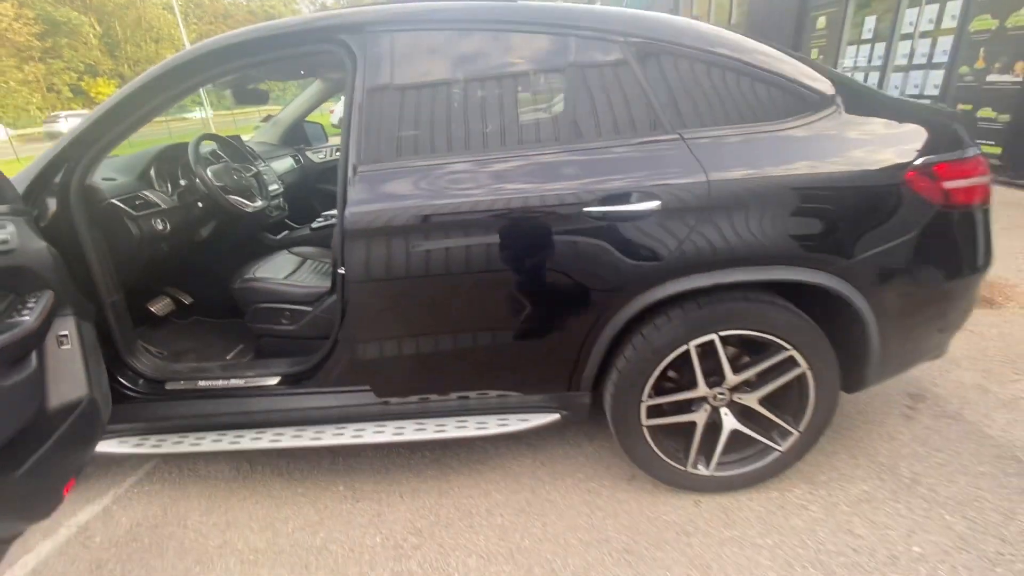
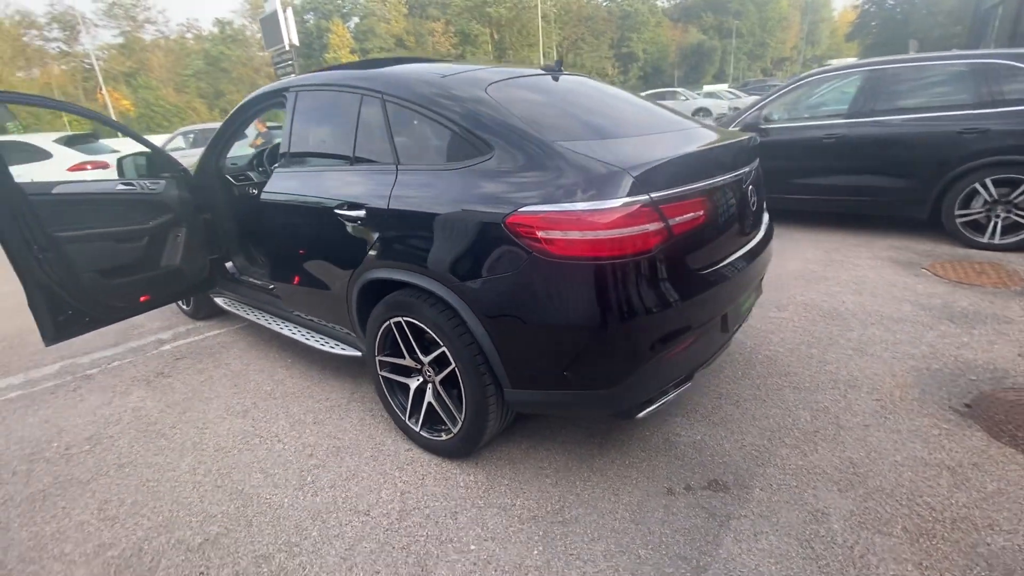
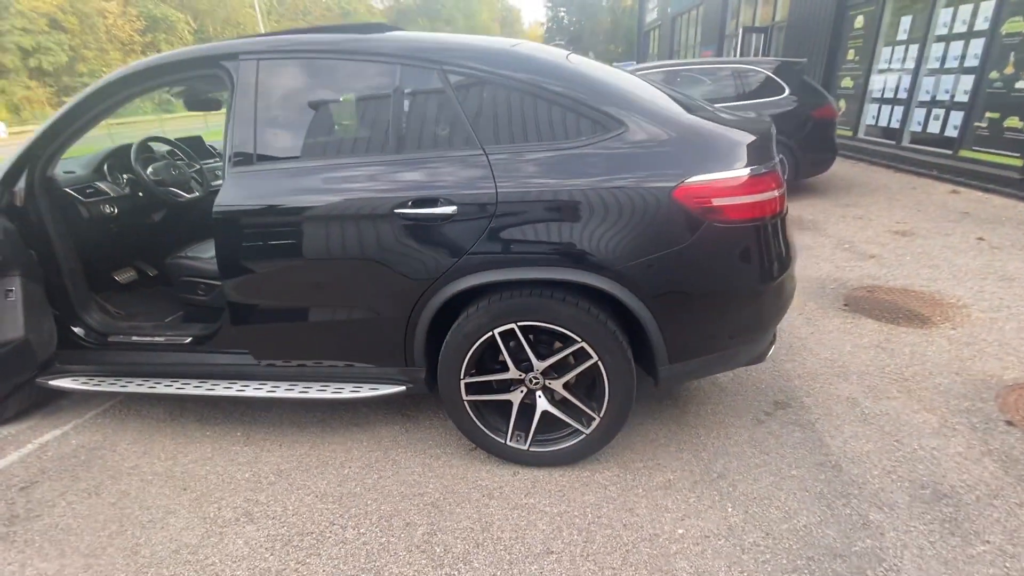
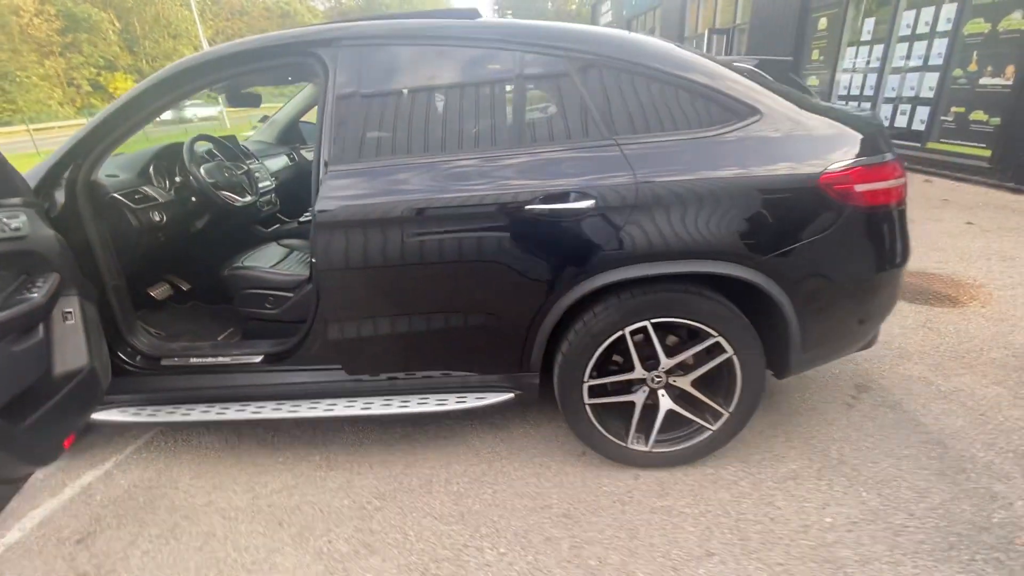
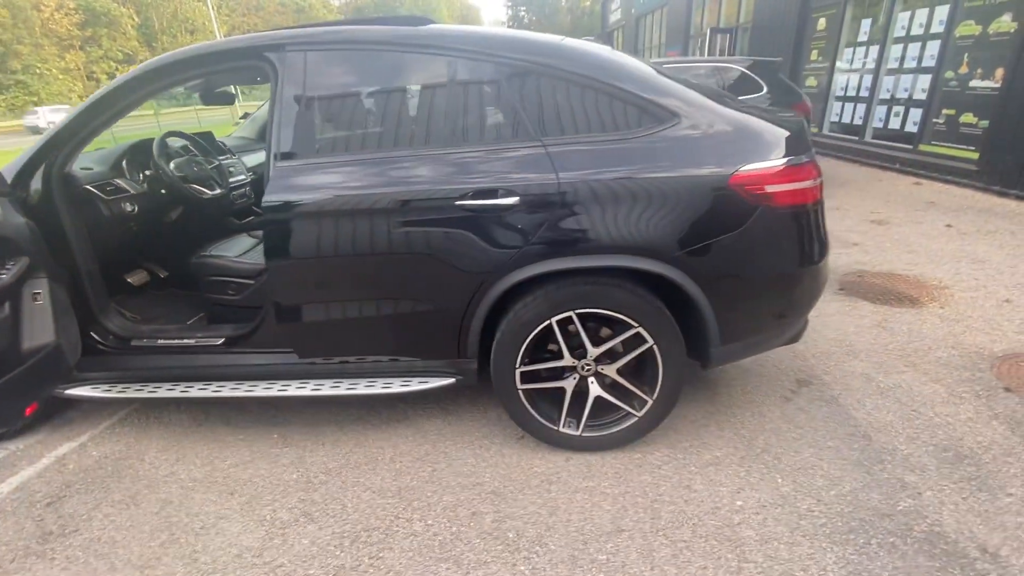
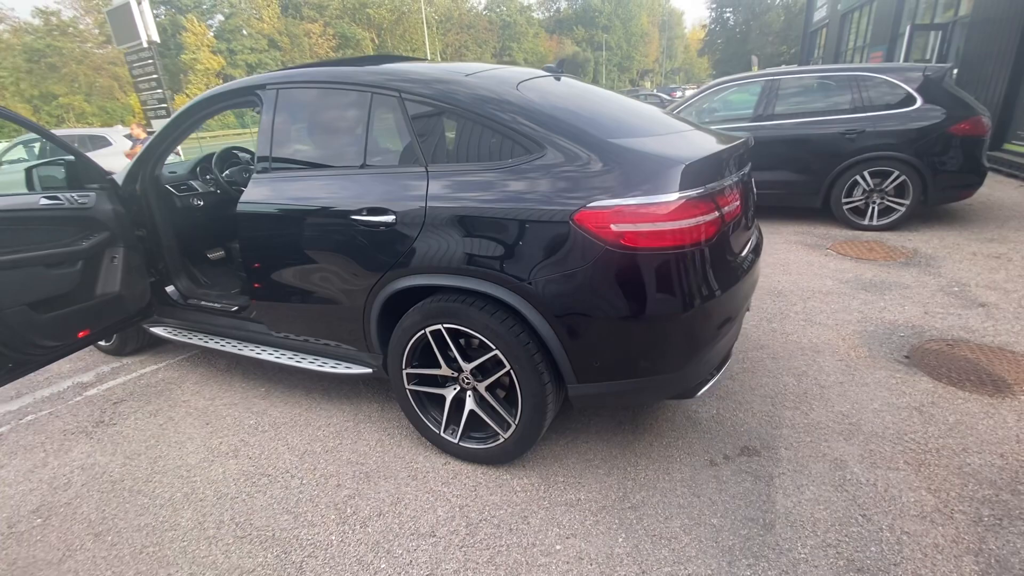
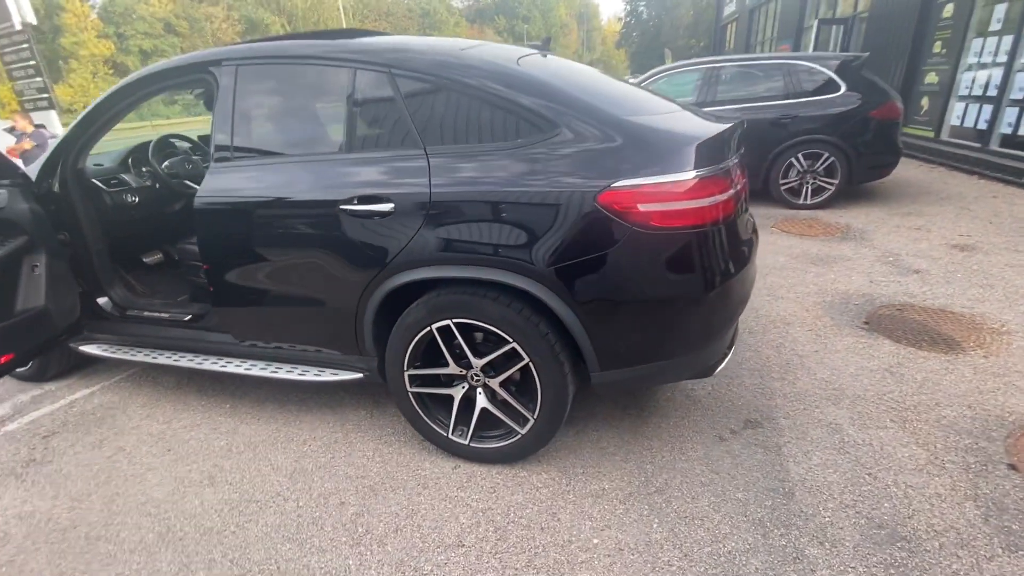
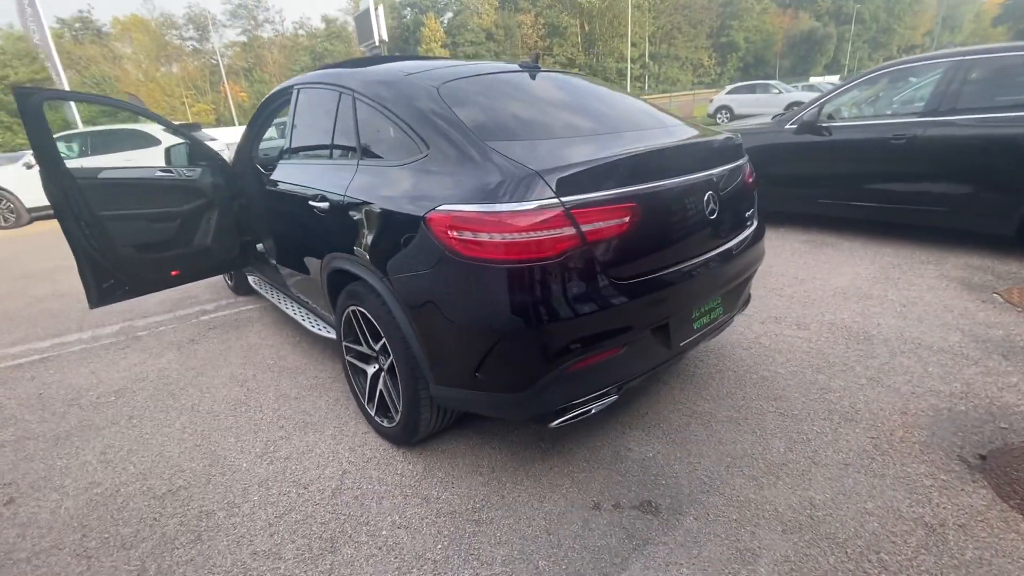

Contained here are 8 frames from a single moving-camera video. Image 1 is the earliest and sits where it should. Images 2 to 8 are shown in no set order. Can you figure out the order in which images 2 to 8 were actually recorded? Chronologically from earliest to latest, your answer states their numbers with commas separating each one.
4, 5, 3, 7, 6, 2, 8
